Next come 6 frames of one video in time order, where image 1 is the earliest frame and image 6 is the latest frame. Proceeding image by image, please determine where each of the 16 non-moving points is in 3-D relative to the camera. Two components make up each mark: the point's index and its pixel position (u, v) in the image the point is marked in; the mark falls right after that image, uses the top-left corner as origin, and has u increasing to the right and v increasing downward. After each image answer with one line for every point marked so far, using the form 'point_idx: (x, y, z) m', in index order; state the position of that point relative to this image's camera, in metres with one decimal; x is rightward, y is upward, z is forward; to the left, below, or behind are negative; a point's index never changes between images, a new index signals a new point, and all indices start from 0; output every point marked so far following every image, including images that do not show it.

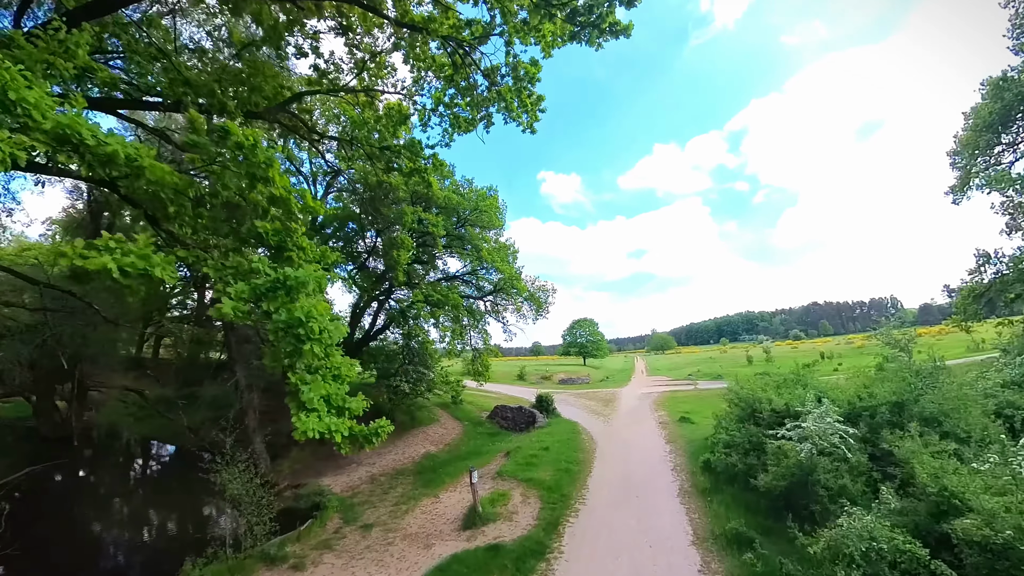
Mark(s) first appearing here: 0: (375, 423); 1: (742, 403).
0: (-1.9, -1.8, +5.7) m
1: (+6.3, -3.2, +11.7) m
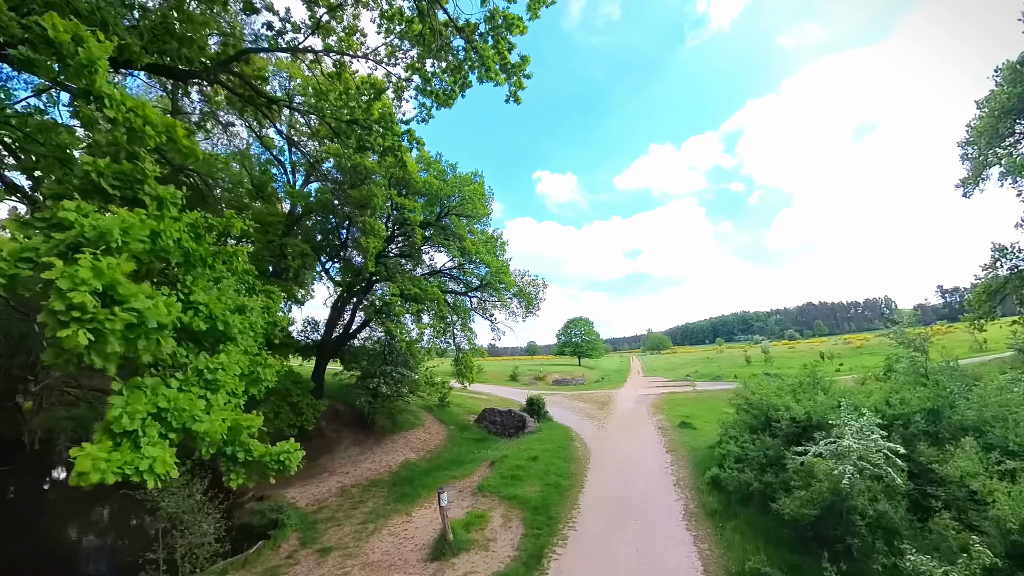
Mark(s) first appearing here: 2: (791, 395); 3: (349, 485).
0: (-2.3, -1.6, +4.2) m
1: (+5.9, -3.0, +10.3) m
2: (+6.9, -2.6, +10.6) m
3: (-5.9, -7.1, +15.3) m
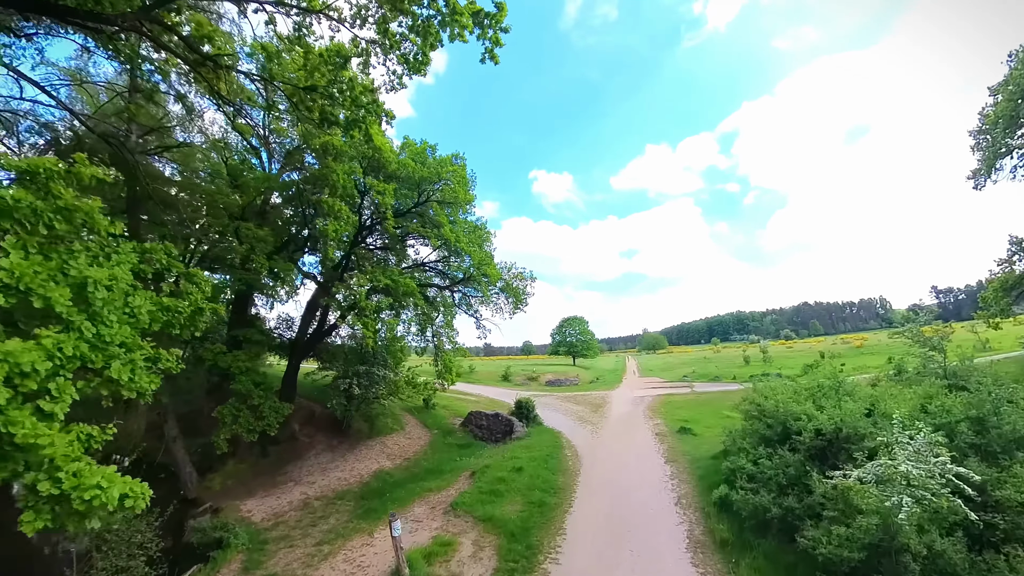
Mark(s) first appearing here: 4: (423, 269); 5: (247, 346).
0: (-2.7, -1.3, +2.8) m
1: (+5.4, -2.7, +8.9) m
2: (+6.4, -2.4, +9.2) m
3: (-6.5, -6.8, +13.9) m
4: (-3.9, +0.8, +18.6) m
5: (-11.7, -2.6, +19.0) m
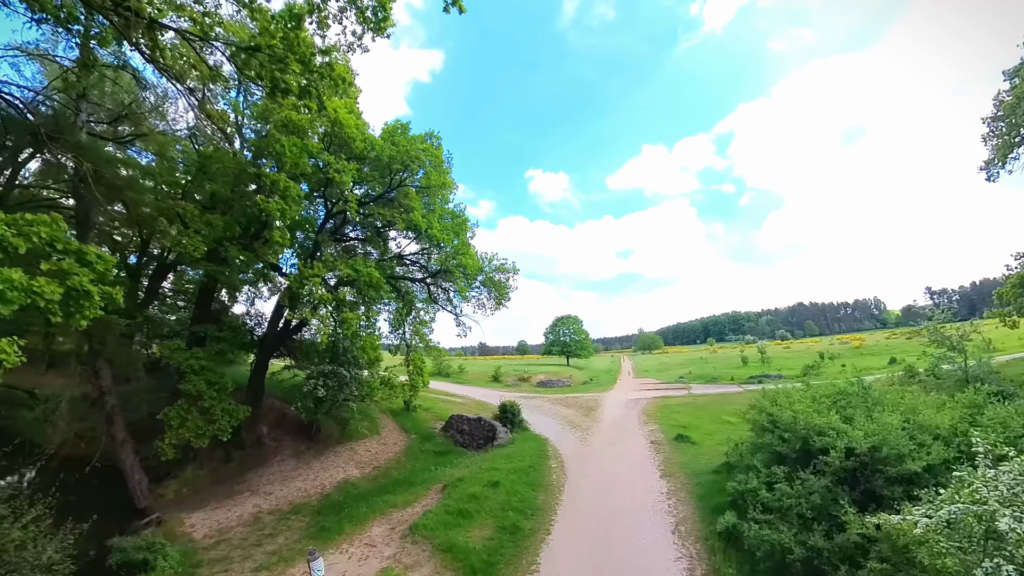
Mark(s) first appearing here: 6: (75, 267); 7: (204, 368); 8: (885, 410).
0: (-3.2, -1.1, +1.3) m
1: (+4.8, -2.5, +7.5) m
2: (+5.8, -2.2, +7.8) m
3: (-7.1, -6.5, +12.3) m
4: (-4.5, +1.1, +17.1) m
5: (-12.4, -2.3, +17.4) m
6: (-6.6, +0.3, +6.5) m
7: (-10.7, -2.8, +15.0) m
8: (+6.8, -2.2, +7.9) m
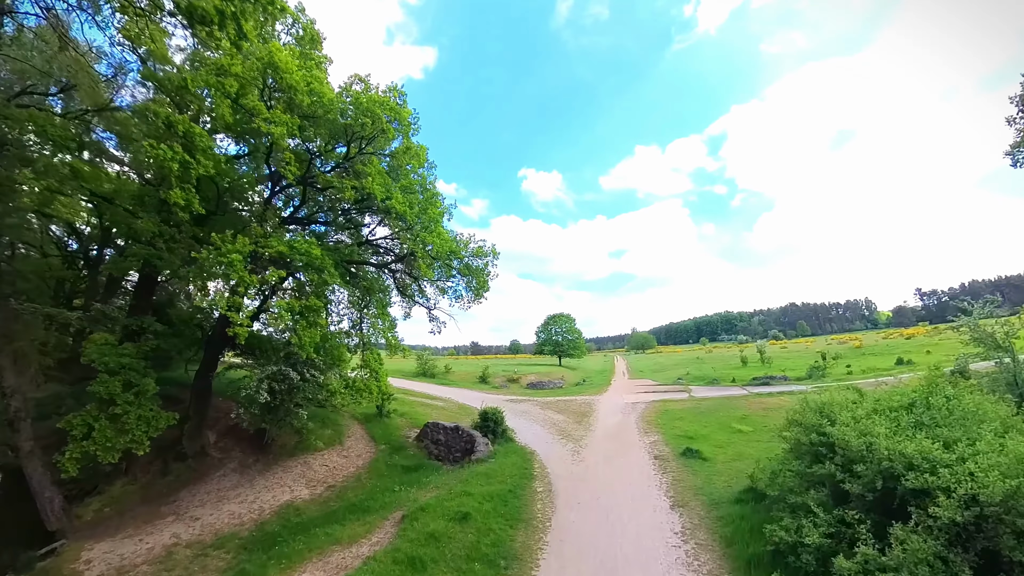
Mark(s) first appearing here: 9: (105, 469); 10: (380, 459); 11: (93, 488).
0: (-3.6, -0.7, -1.0) m
1: (+4.3, -2.2, +5.4) m
2: (+5.3, -1.9, +5.7) m
3: (-7.7, -6.1, +10.0) m
4: (-5.1, +1.5, +14.8) m
5: (-13.0, -1.9, +15.0) m
6: (-7.1, +0.7, +4.2) m
7: (-11.3, -2.3, +12.5) m
8: (+6.3, -1.9, +5.7) m
9: (-12.4, -5.6, +13.3) m
10: (-4.7, -6.1, +15.3) m
11: (-13.4, -6.4, +13.5) m
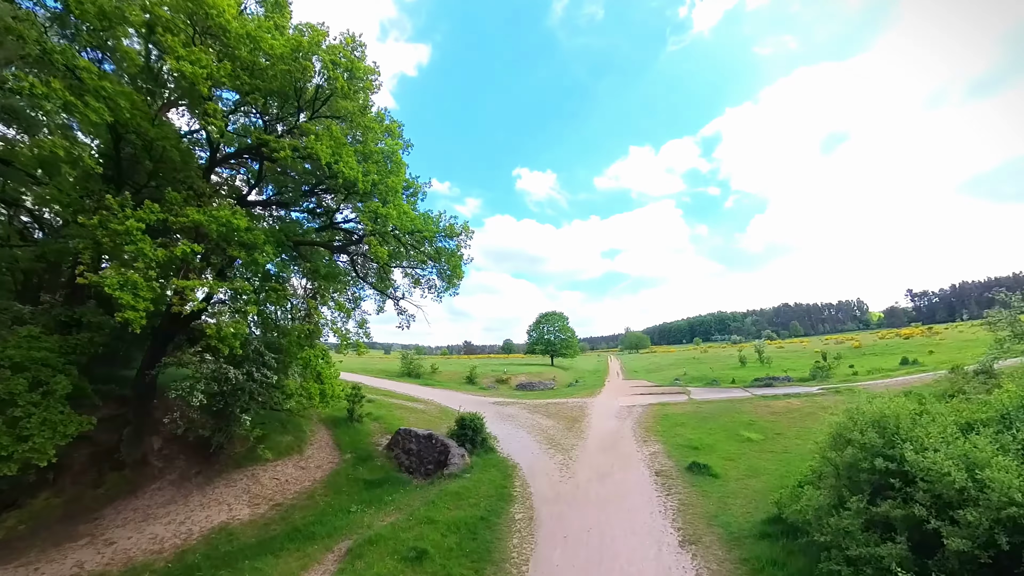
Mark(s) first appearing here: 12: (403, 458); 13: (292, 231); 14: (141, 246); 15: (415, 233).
0: (-3.9, -0.3, -2.9) m
1: (+3.9, -1.9, +3.6) m
2: (+4.9, -1.6, +3.9) m
3: (-8.2, -5.7, +8.1) m
4: (-5.7, +1.8, +12.9) m
5: (-13.6, -1.5, +13.0) m
6: (-7.5, +1.1, +2.2) m
7: (-11.9, -1.9, +10.6) m
8: (+5.8, -1.6, +4.0) m
9: (-13.0, -5.1, +11.3) m
10: (-5.3, -5.7, +13.4) m
11: (-14.0, -6.0, +11.5) m
12: (-3.4, -5.4, +13.6) m
13: (-6.3, +1.7, +11.4) m
14: (-6.3, +0.7, +7.2) m
15: (-2.4, +1.5, +11.5) m
